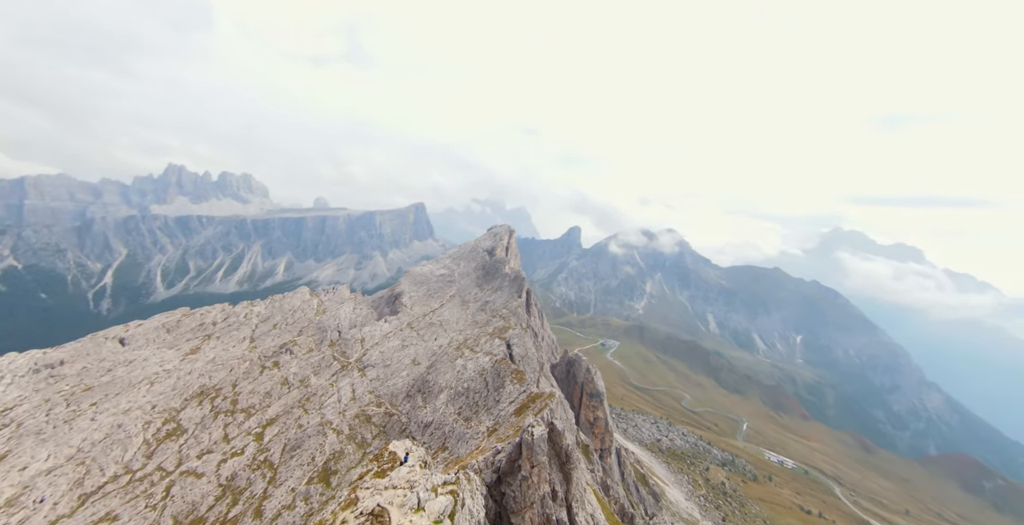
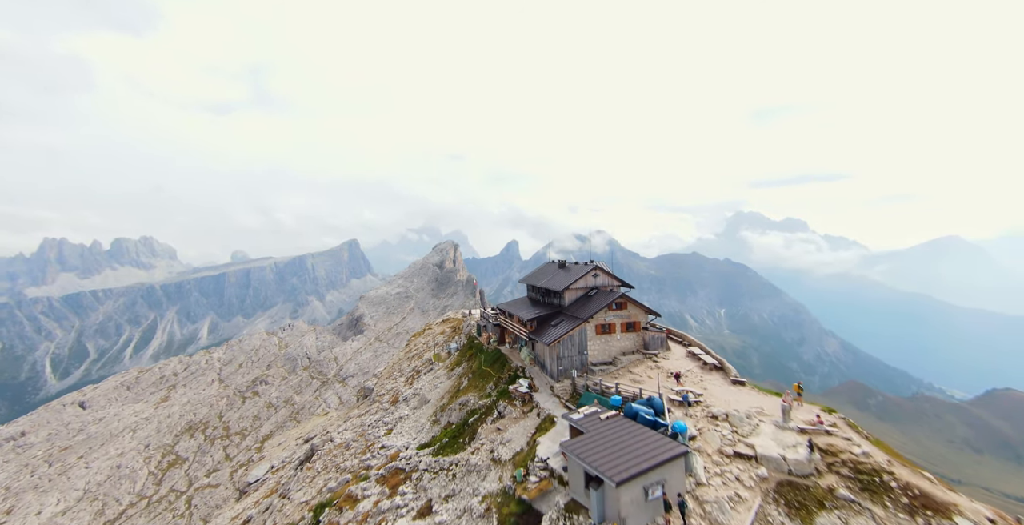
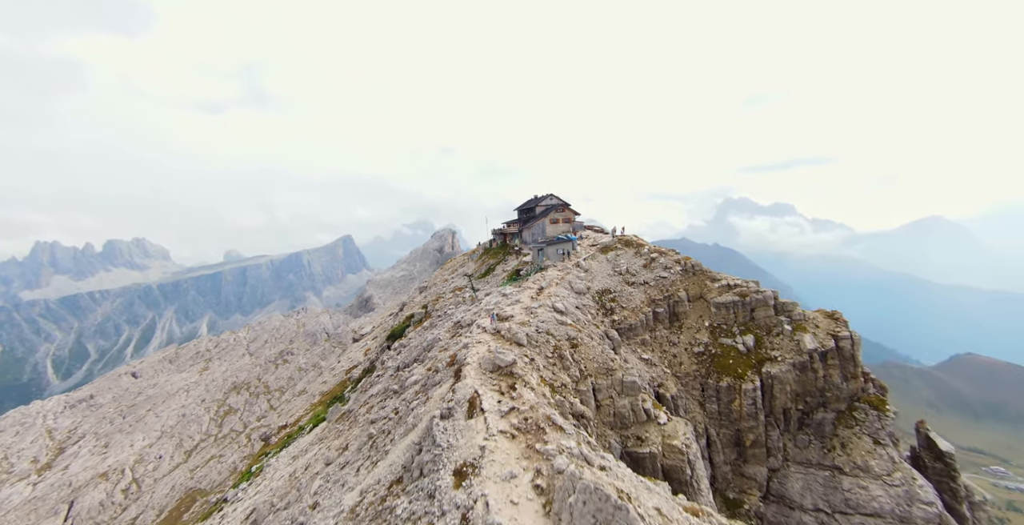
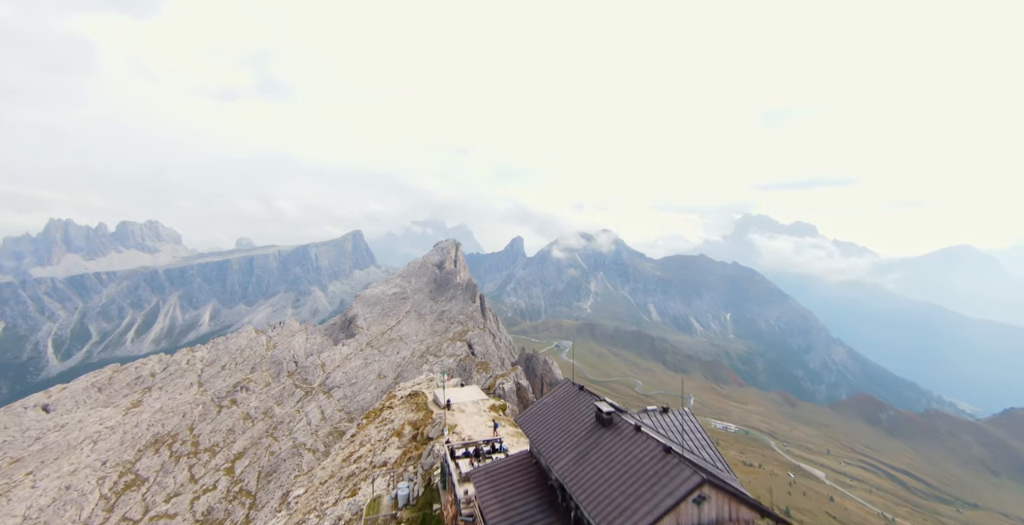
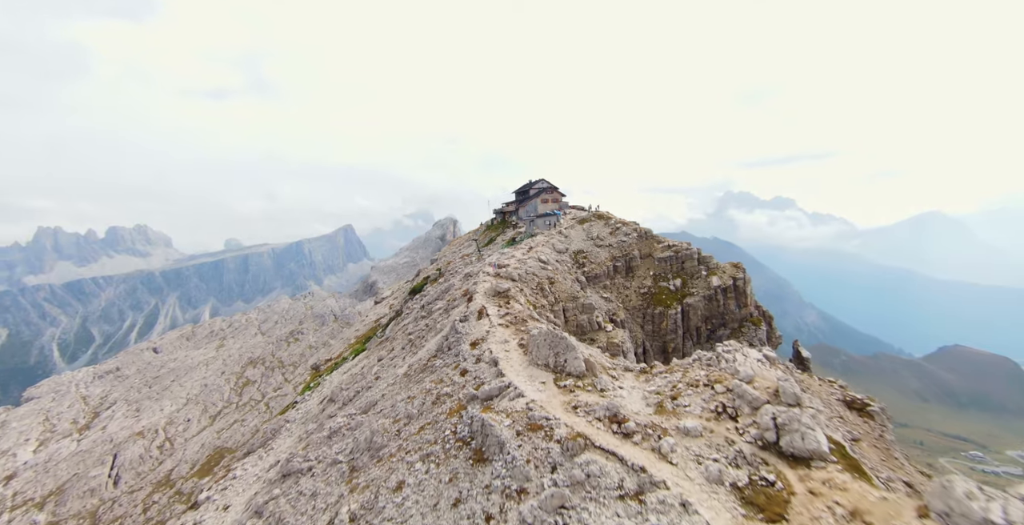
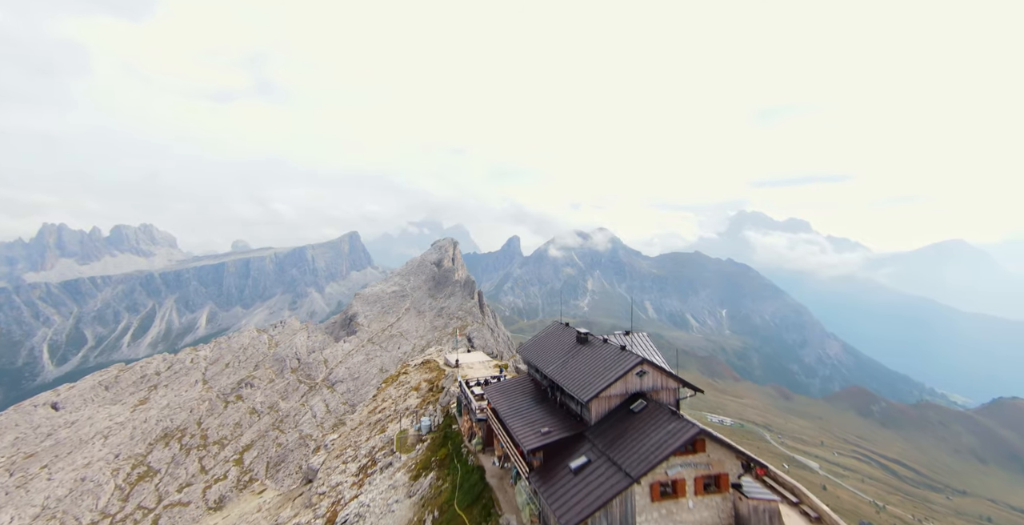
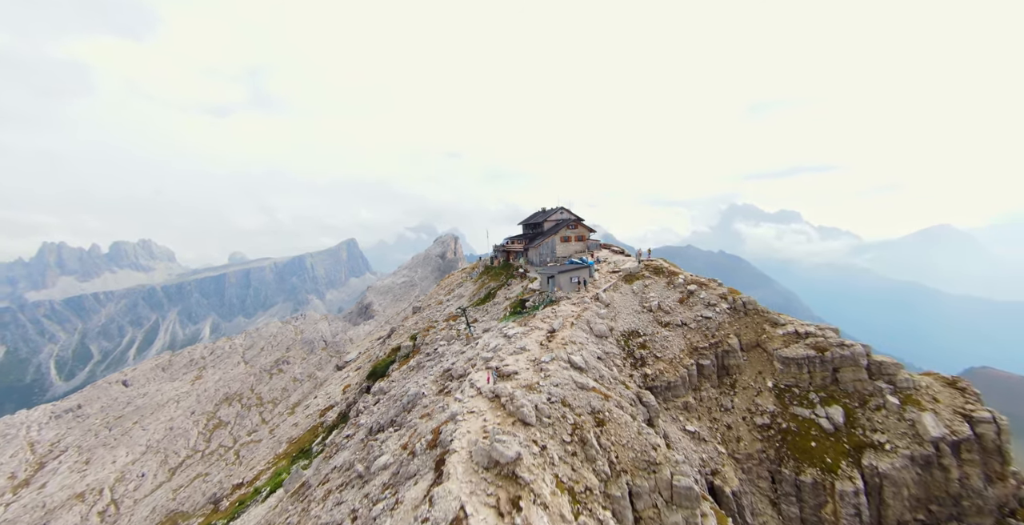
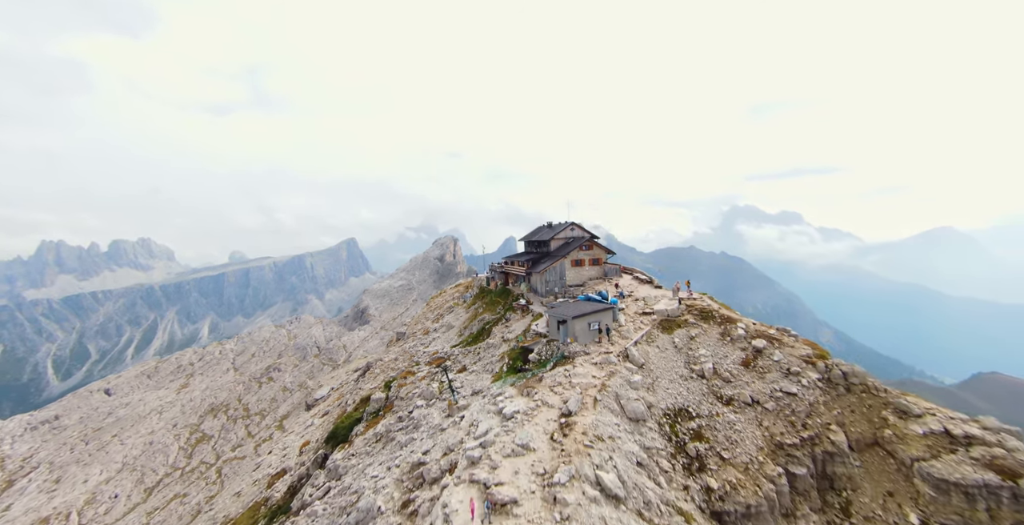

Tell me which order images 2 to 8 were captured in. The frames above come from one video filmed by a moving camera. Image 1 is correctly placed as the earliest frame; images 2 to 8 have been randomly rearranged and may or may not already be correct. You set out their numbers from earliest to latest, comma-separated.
4, 6, 2, 8, 7, 3, 5
